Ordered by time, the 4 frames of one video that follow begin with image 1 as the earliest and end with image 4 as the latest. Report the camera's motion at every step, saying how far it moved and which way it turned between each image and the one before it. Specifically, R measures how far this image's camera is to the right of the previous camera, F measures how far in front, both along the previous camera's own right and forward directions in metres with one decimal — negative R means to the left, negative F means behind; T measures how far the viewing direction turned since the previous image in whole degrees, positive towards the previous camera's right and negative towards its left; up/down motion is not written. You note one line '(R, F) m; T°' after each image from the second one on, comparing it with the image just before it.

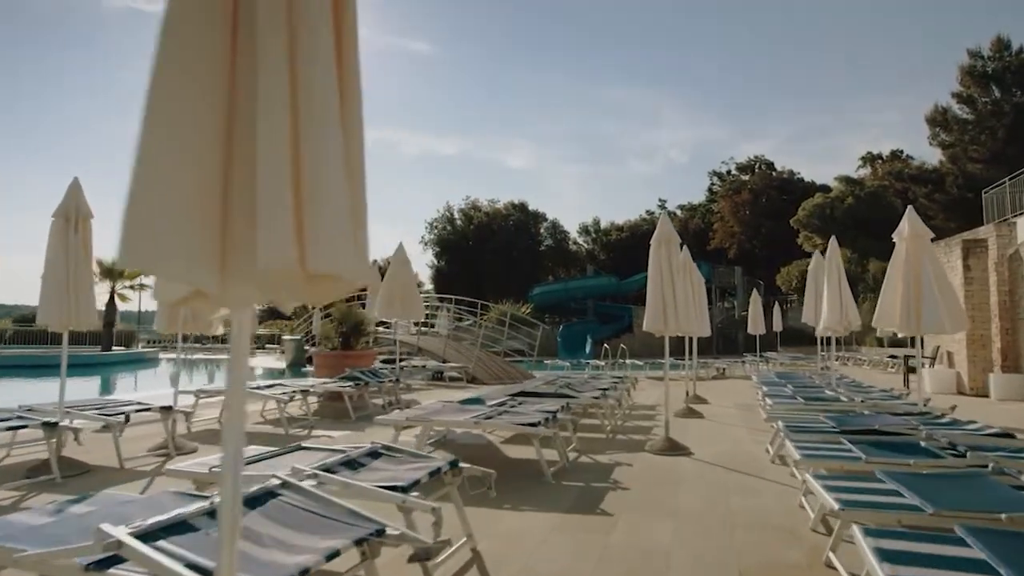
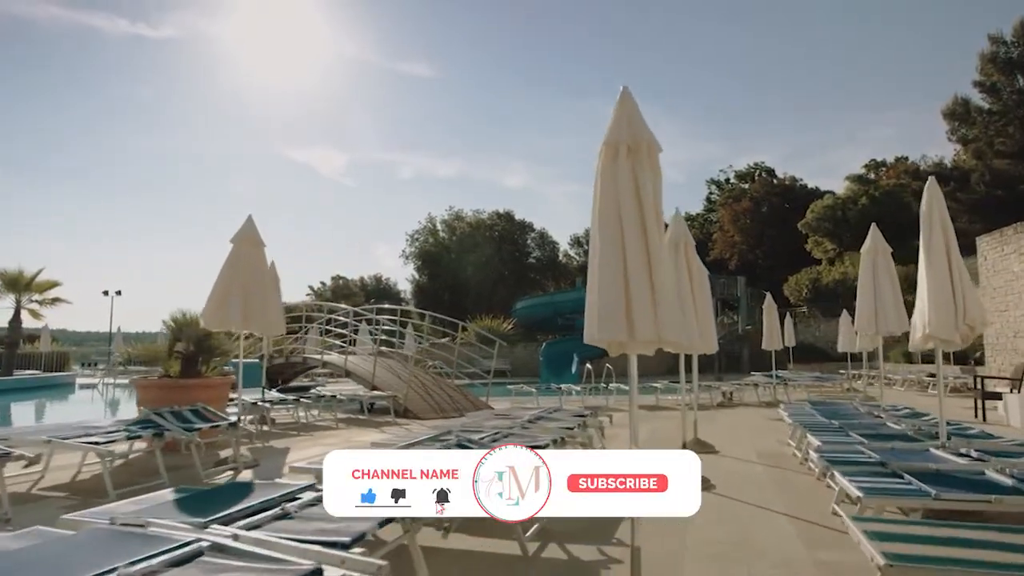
(+0.9, +3.1) m; 0°
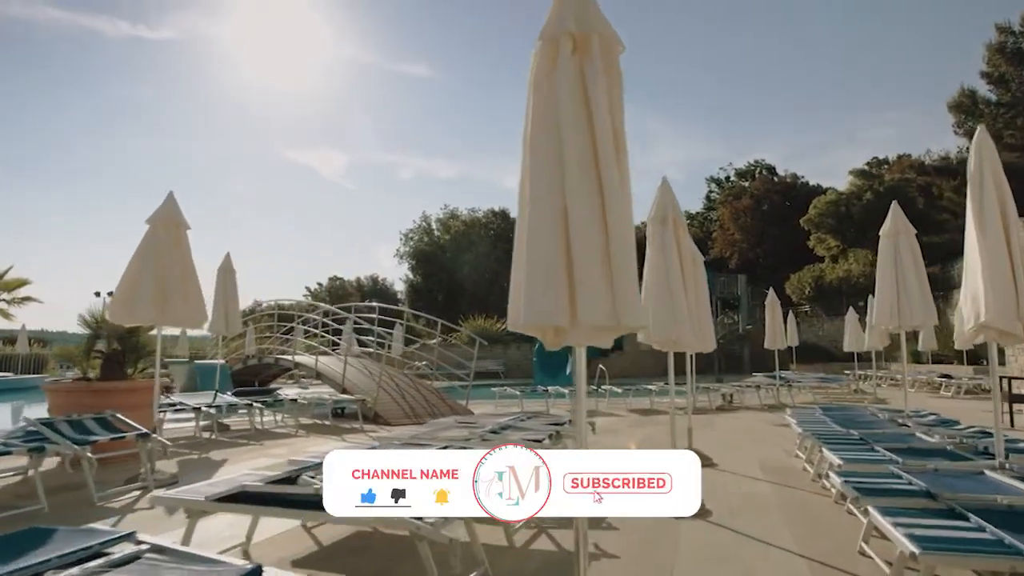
(+0.3, +0.9) m; 0°
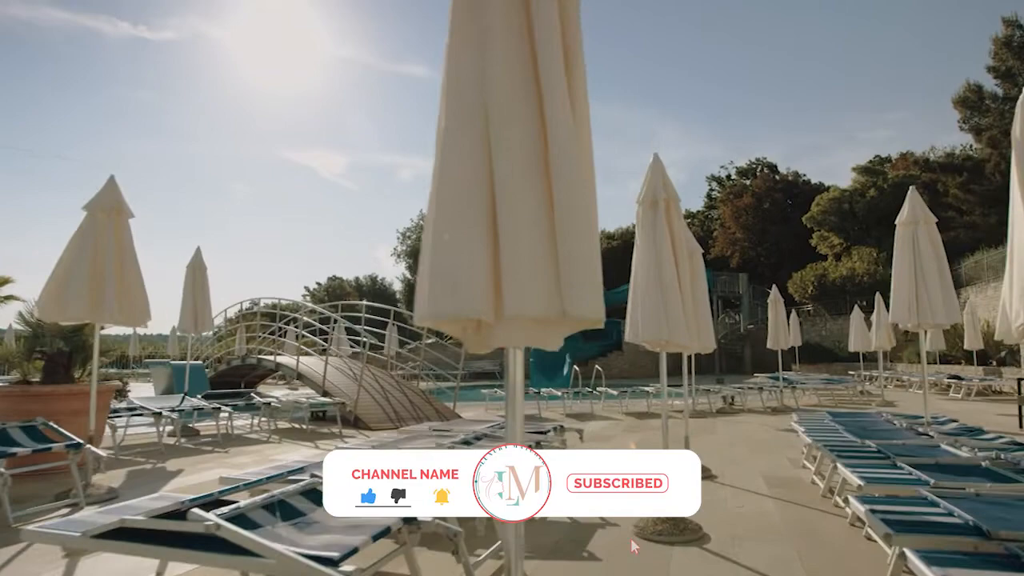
(+0.2, +0.5) m; 0°
